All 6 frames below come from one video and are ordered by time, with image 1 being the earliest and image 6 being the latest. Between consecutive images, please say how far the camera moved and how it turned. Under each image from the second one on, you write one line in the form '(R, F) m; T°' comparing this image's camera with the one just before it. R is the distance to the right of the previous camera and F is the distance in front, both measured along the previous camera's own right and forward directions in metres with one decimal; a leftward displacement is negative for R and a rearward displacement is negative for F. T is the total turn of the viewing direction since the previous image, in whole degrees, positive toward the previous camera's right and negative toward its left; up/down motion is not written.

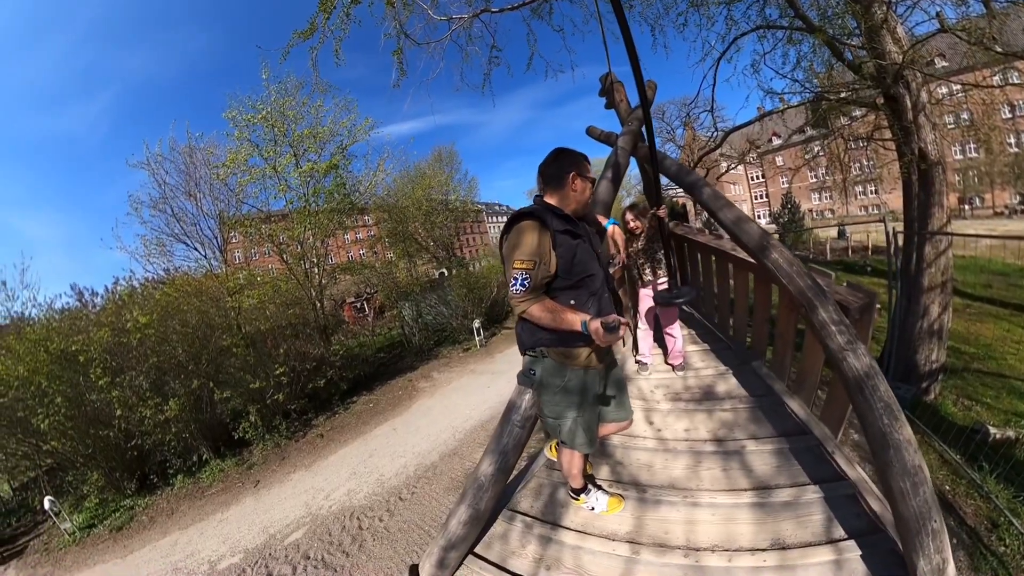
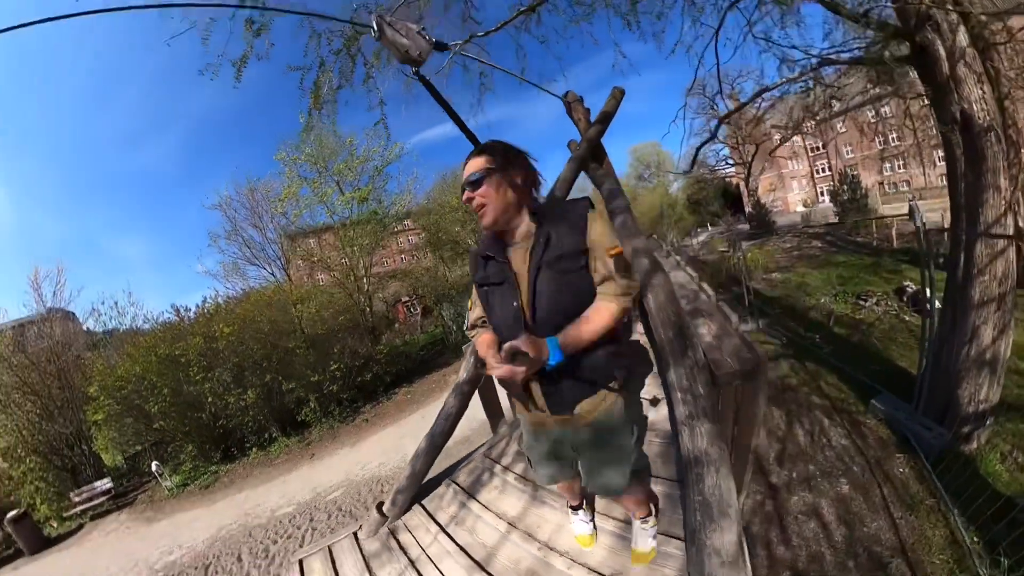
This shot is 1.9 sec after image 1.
(+1.0, -1.1) m; -7°
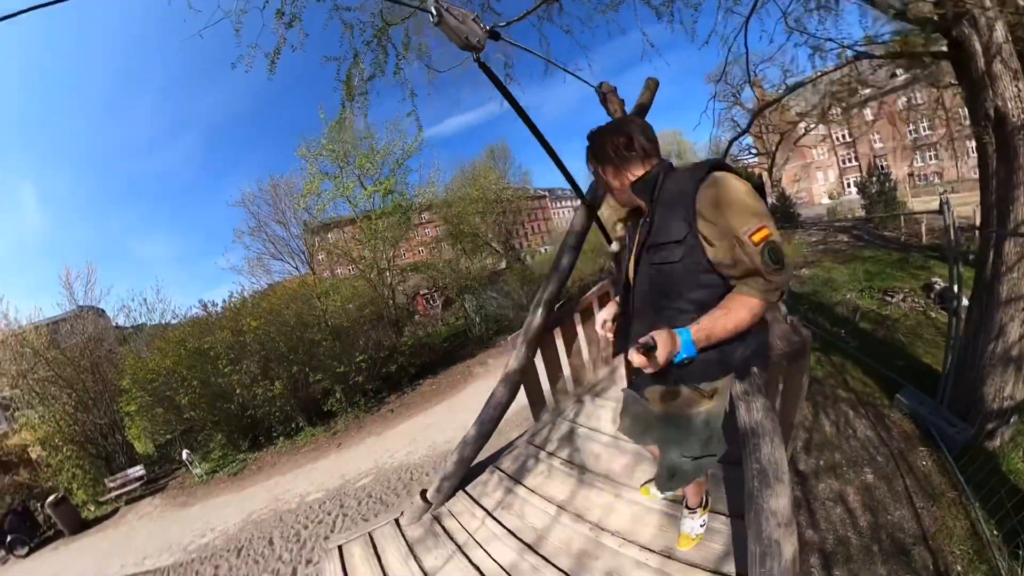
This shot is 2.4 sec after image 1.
(-0.1, 0.0) m; -2°
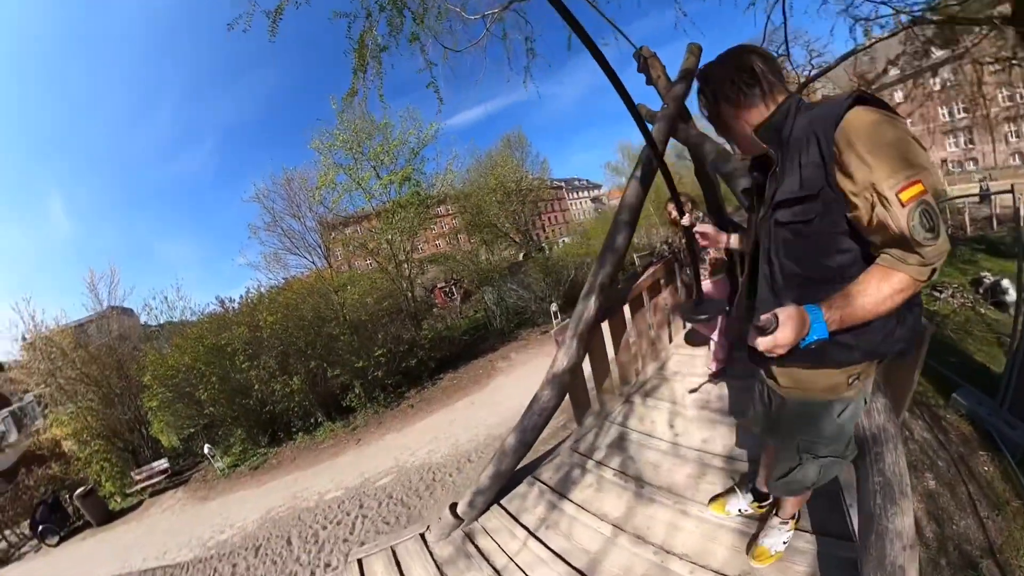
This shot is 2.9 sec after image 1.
(-0.1, +0.3) m; -2°
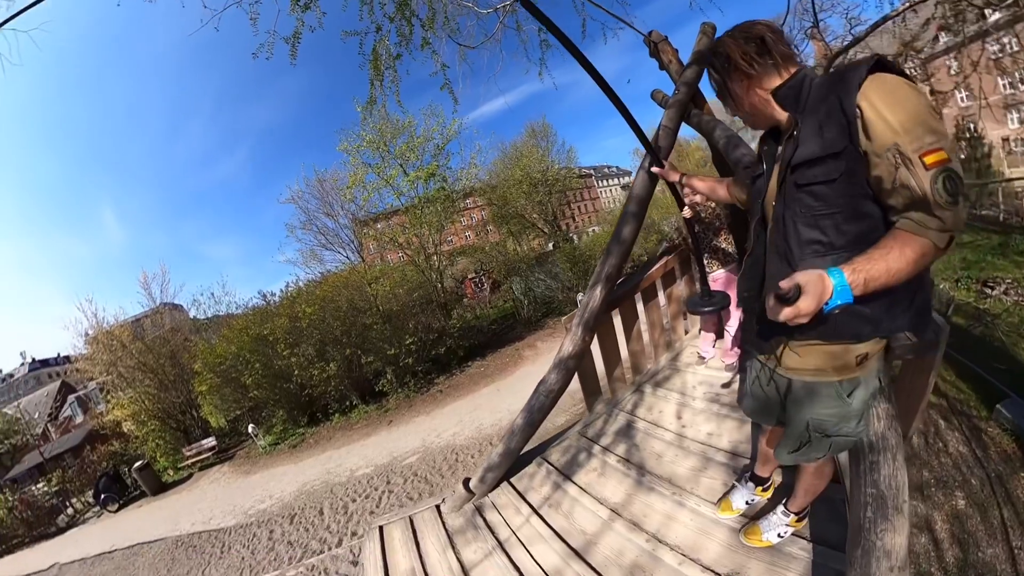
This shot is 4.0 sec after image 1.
(+0.2, -0.2) m; -4°
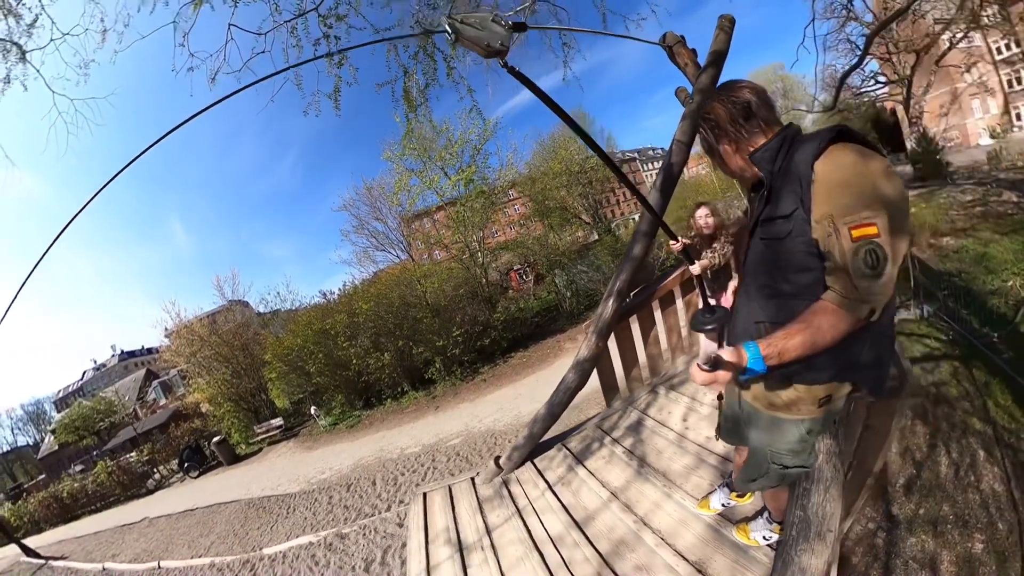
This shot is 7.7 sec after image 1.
(+0.2, -0.3) m; -6°
